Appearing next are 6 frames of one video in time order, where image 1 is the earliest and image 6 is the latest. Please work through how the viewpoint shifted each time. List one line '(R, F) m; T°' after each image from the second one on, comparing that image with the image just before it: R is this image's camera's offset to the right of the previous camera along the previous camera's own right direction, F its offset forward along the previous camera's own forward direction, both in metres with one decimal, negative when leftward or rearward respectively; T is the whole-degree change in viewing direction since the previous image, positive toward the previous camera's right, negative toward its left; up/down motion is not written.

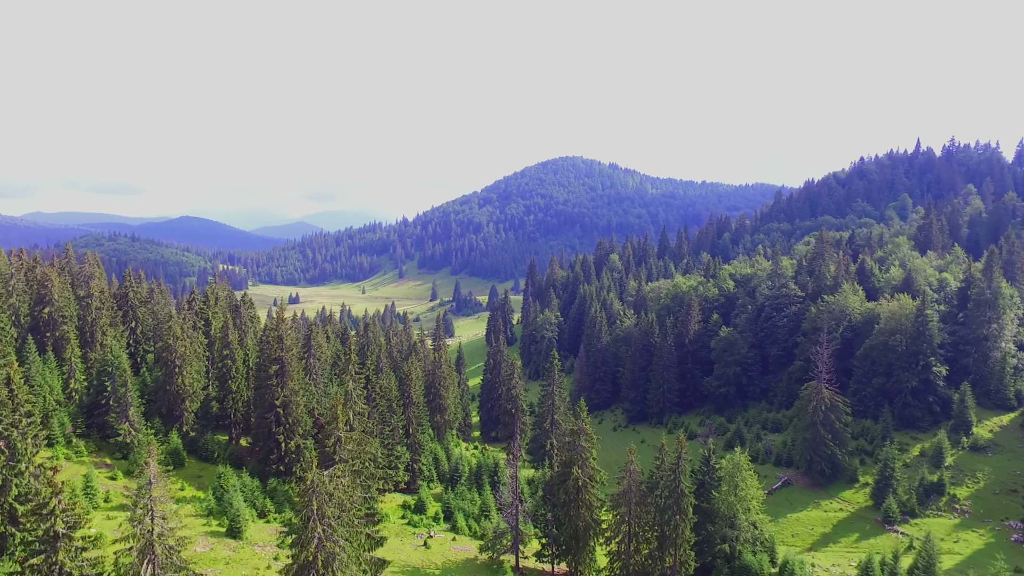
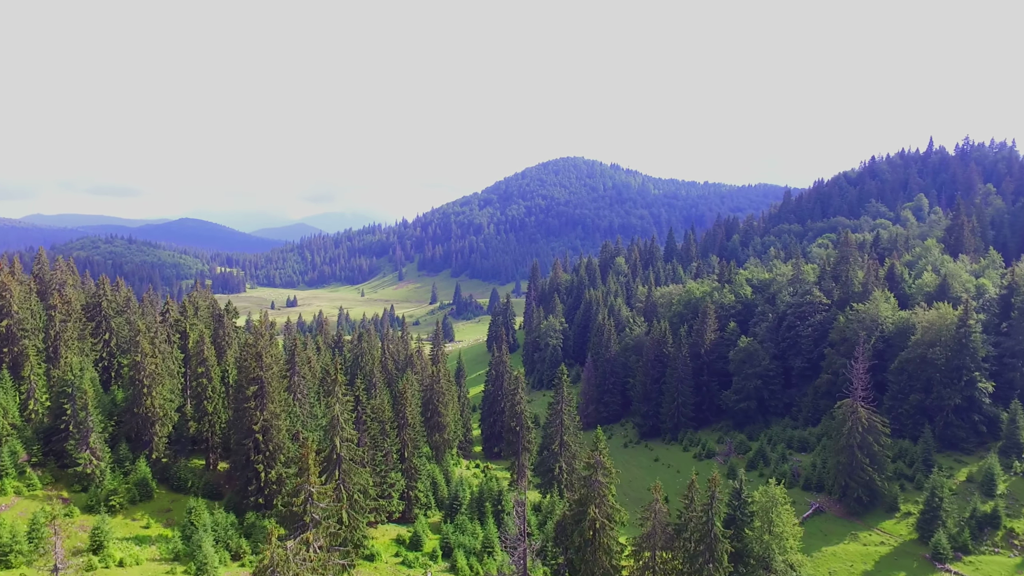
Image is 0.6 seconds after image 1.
(-0.3, +5.3) m; 0°
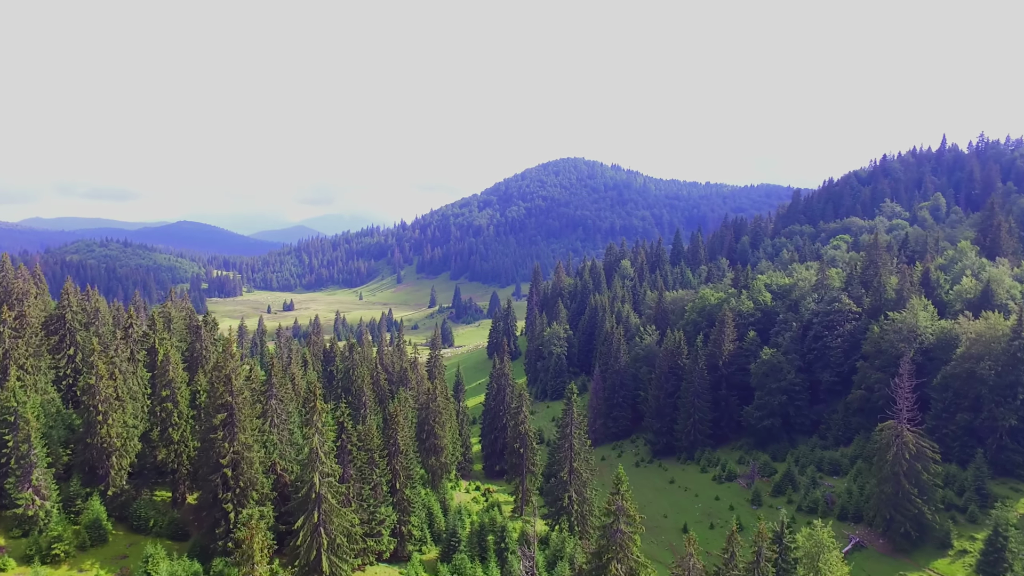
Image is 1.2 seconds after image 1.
(-0.2, +5.8) m; 0°
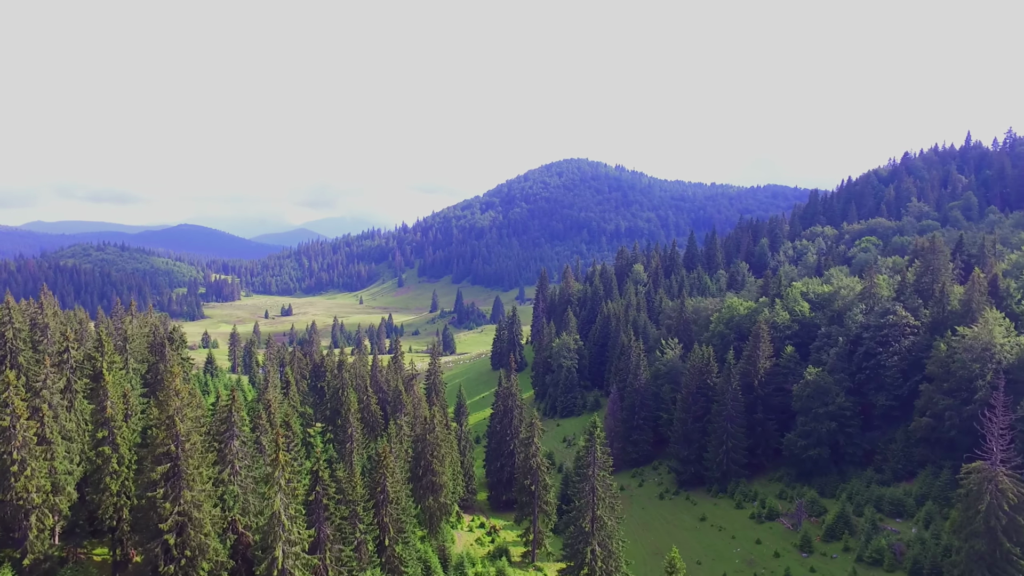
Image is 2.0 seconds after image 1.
(-0.4, +8.2) m; 0°
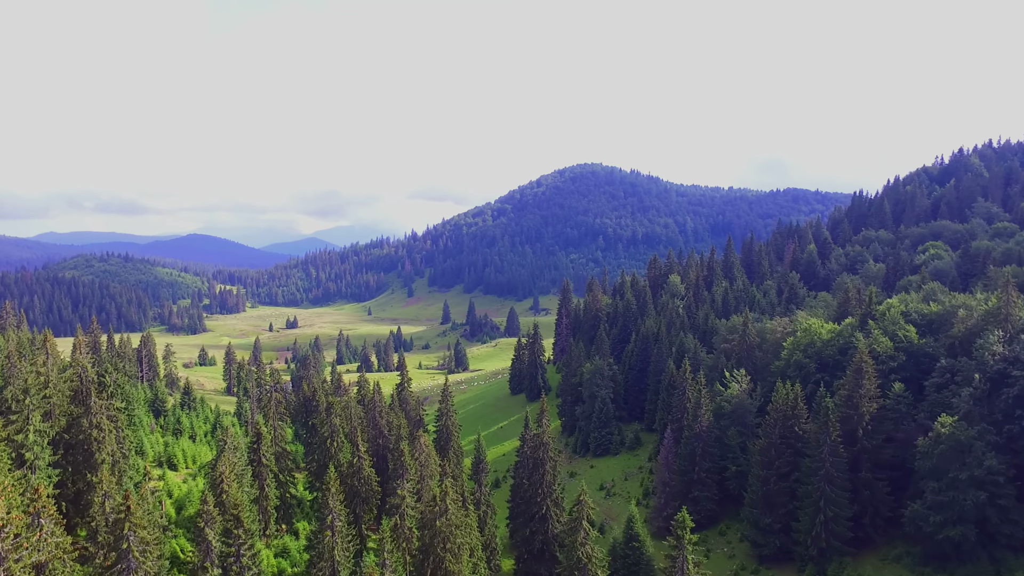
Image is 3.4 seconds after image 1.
(-1.3, +14.0) m; -1°
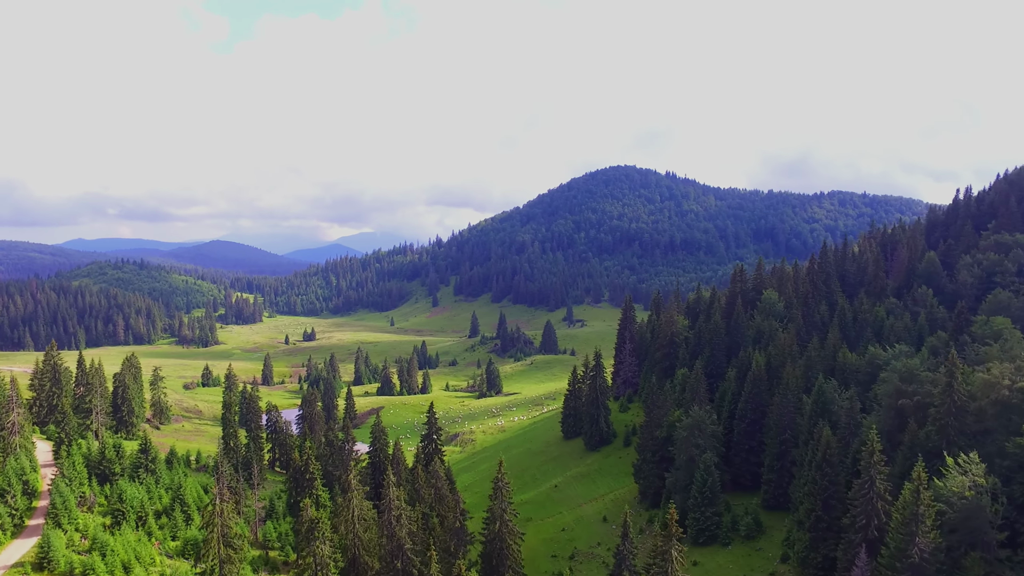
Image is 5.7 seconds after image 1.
(-3.3, +22.9) m; -2°
